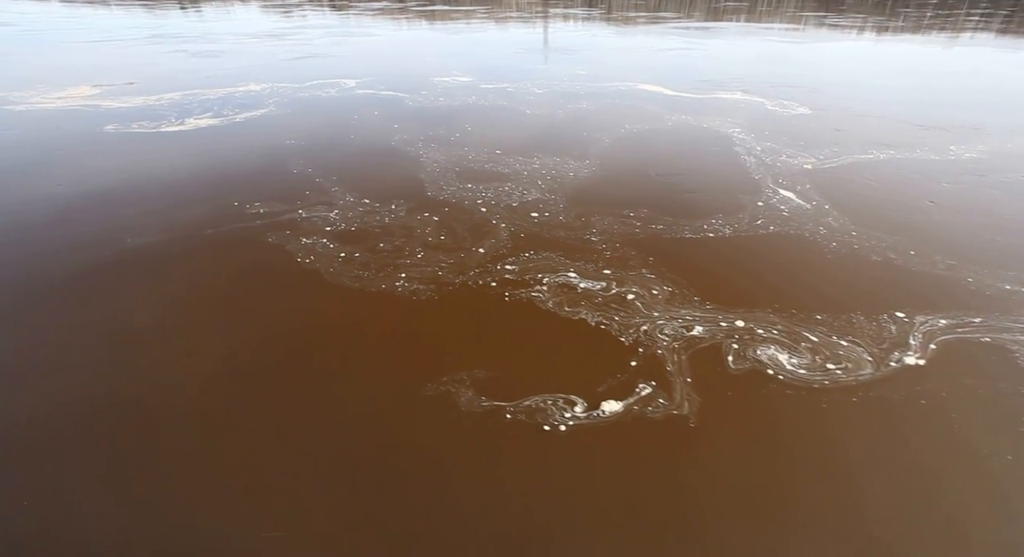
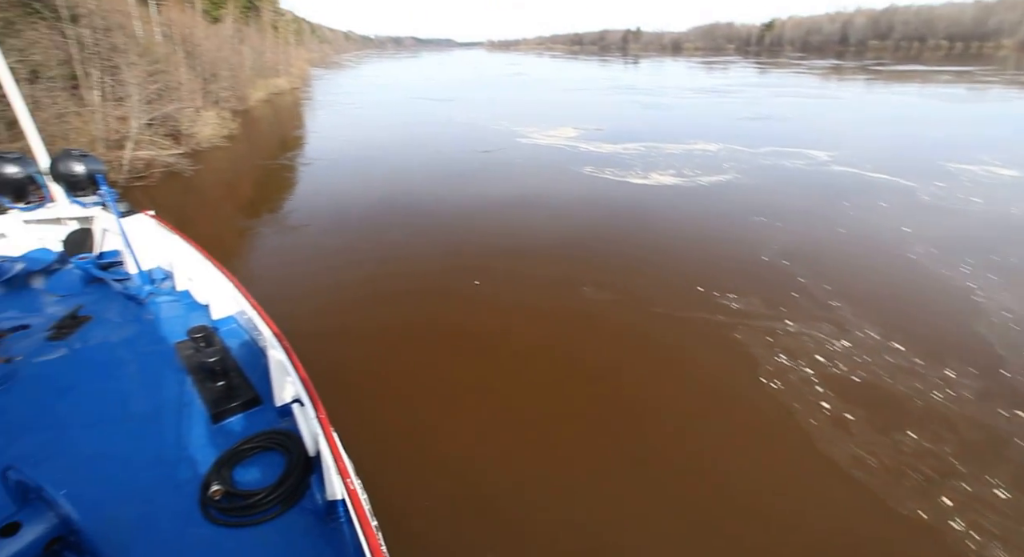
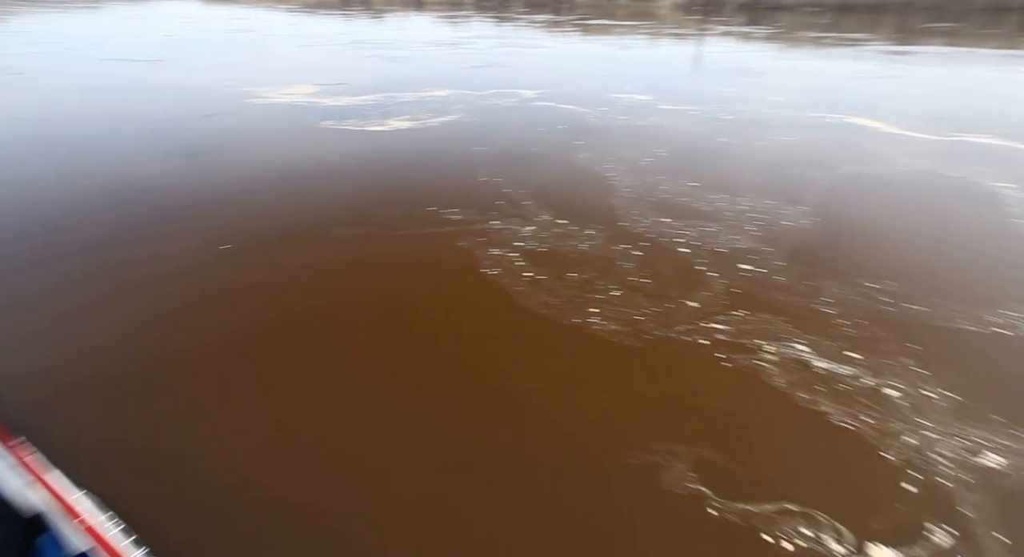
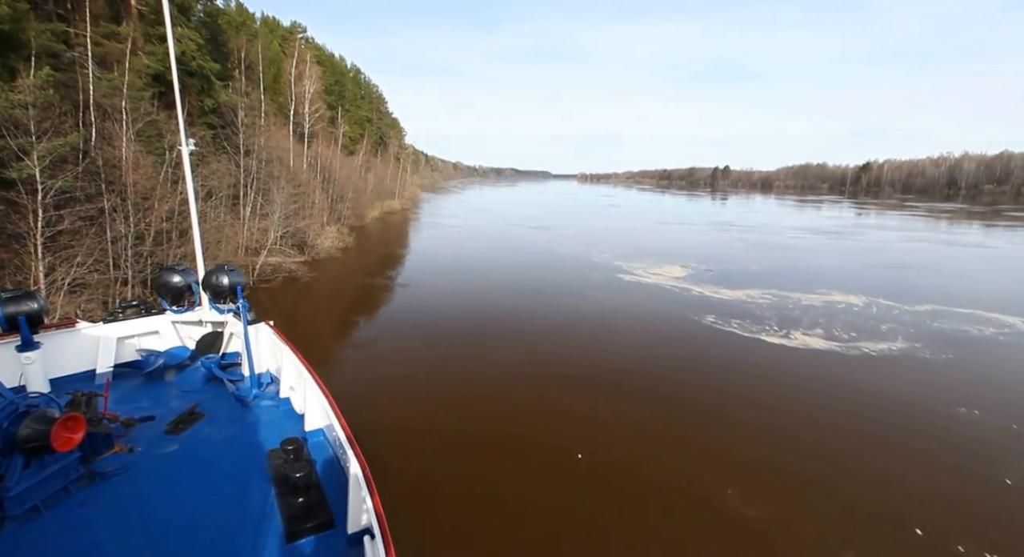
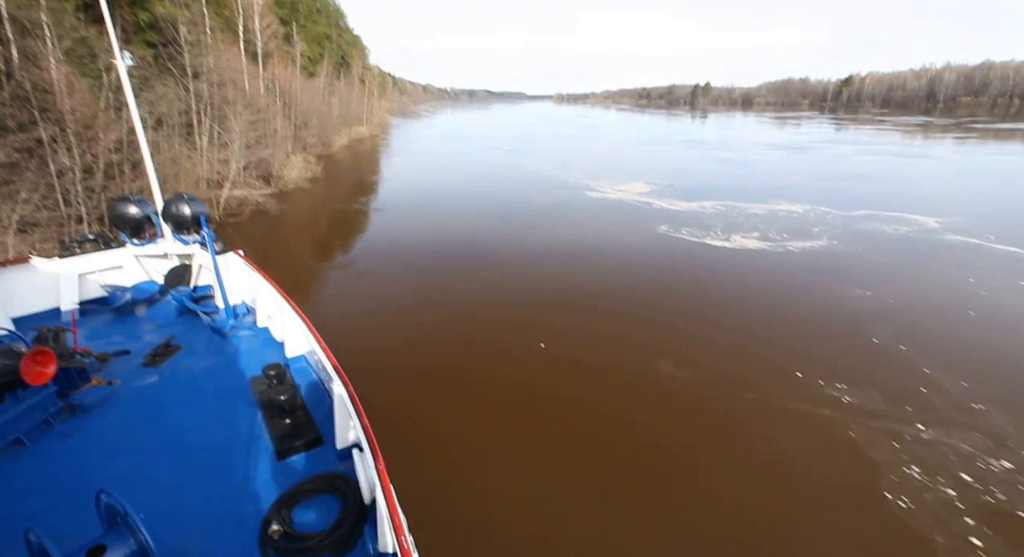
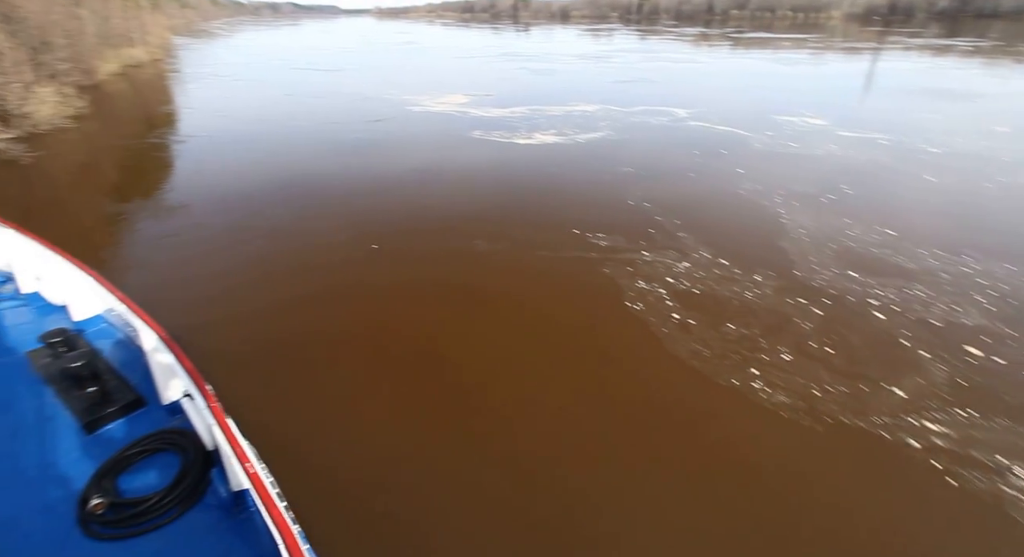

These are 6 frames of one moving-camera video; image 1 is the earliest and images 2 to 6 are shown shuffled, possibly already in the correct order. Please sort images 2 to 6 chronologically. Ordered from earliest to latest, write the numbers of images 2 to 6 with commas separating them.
3, 6, 2, 5, 4
